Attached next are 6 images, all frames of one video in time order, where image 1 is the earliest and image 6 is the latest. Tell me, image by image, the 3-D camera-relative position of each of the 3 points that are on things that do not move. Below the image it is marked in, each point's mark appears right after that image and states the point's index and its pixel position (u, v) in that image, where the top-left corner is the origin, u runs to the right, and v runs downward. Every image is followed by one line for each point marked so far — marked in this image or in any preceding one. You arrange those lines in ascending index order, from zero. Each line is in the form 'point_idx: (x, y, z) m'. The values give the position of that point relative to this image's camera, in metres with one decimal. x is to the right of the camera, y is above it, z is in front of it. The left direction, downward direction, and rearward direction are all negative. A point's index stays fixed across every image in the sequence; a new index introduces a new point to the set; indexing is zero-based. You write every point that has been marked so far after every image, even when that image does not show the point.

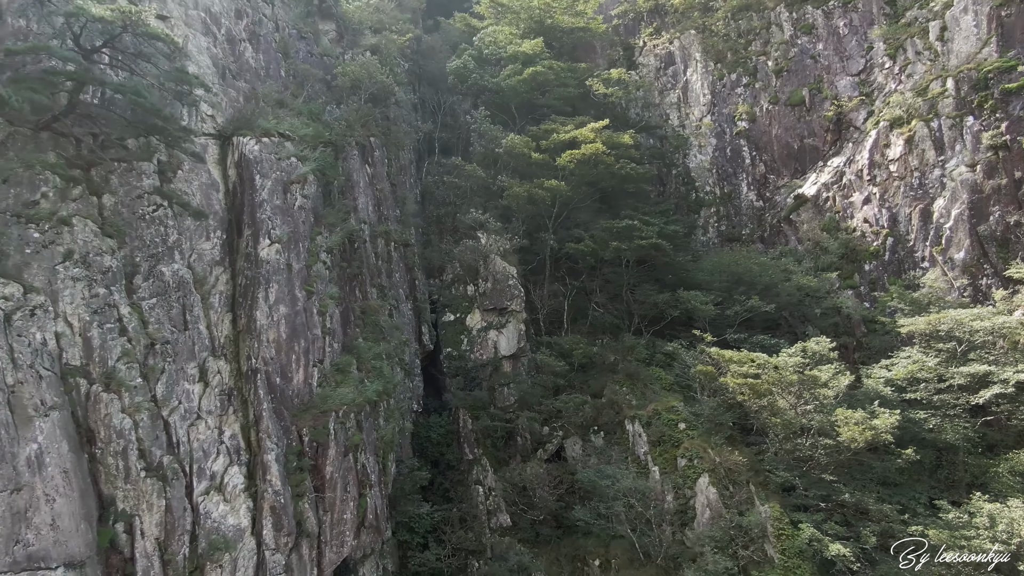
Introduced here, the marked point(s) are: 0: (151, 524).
0: (-4.2, -2.7, +9.1) m
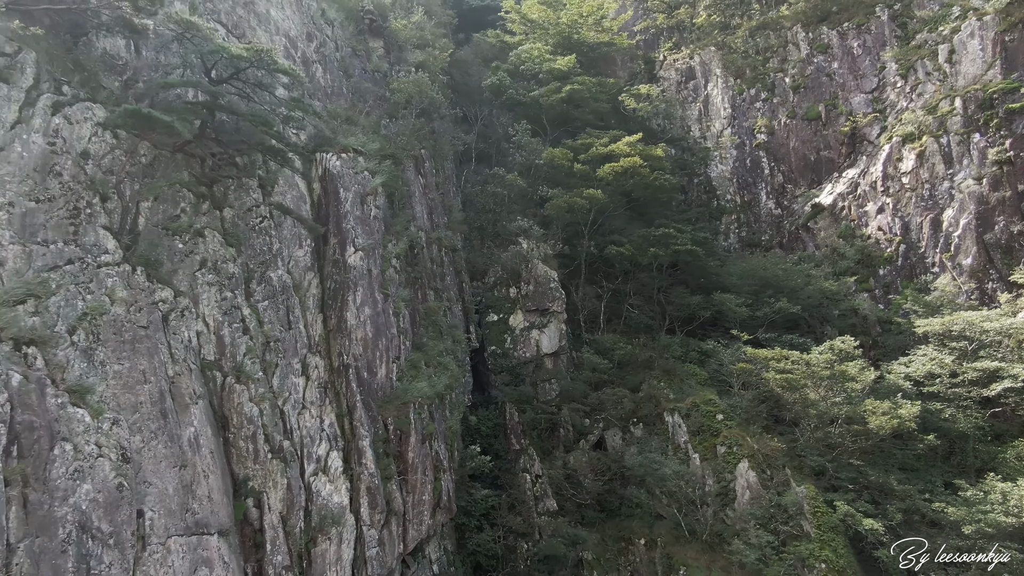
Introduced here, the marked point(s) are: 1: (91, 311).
0: (-3.1, -2.8, +10.4) m
1: (-4.4, -0.3, +8.4) m
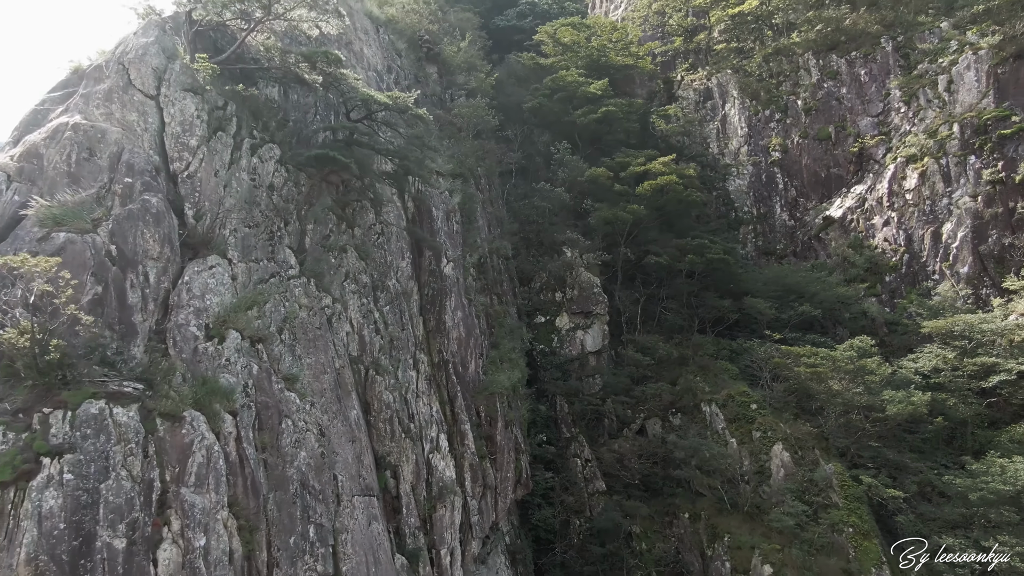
0: (-1.6, -2.9, +12.5) m
1: (-2.9, -0.4, +10.5) m
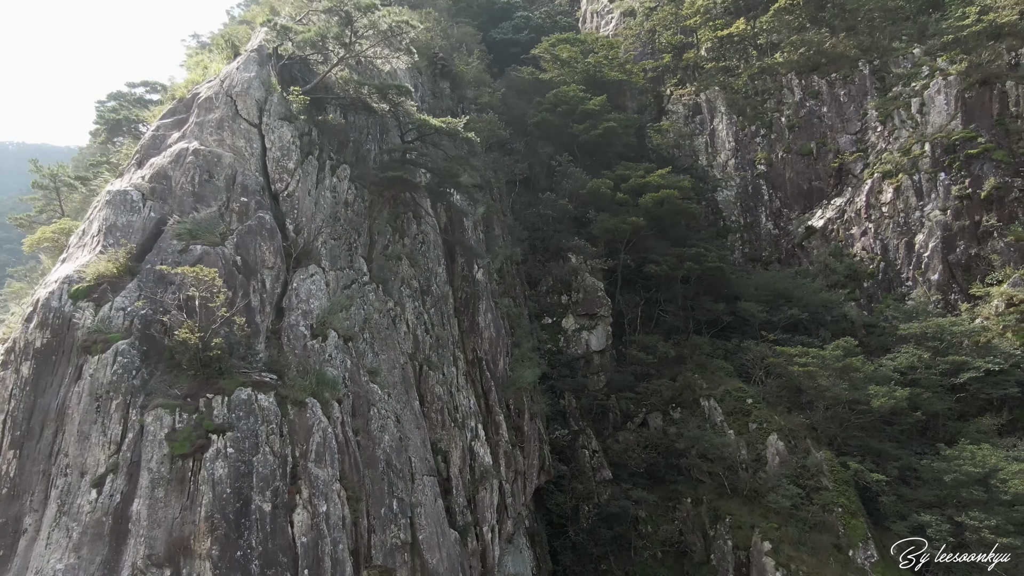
0: (-1.0, -2.9, +14.0) m
1: (-2.2, -0.4, +11.9) m
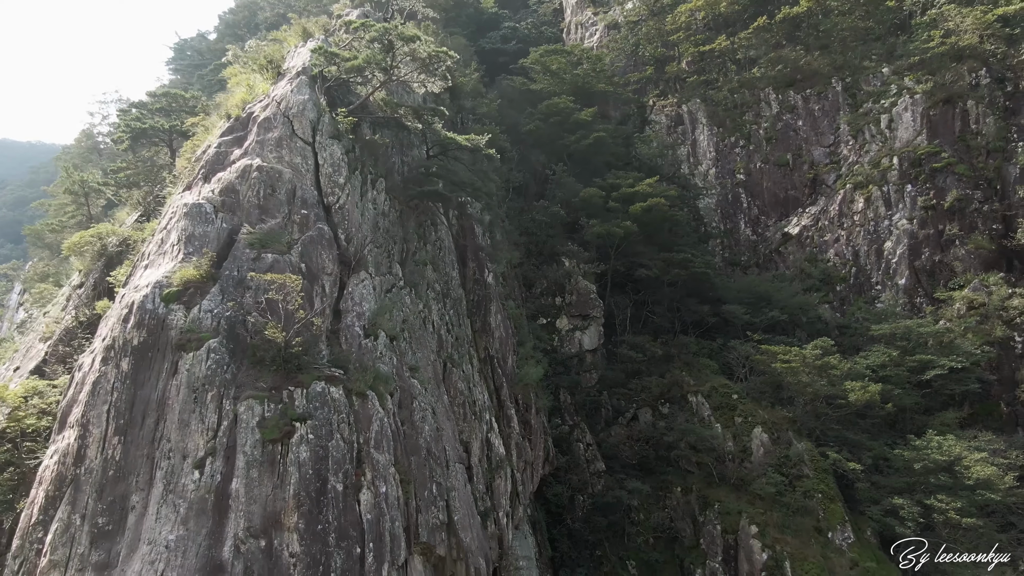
0: (-0.7, -3.0, +15.1) m
1: (-1.7, -0.5, +13.1) m
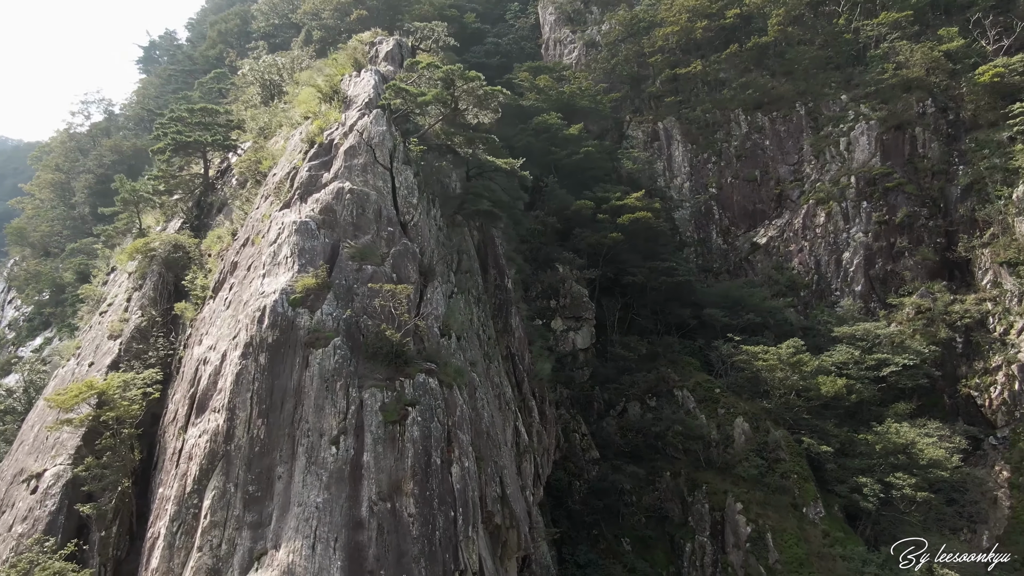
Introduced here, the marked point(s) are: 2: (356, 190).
0: (-0.1, -3.1, +17.2) m
1: (-1.0, -0.6, +15.1) m
2: (-2.6, +1.6, +13.4) m
